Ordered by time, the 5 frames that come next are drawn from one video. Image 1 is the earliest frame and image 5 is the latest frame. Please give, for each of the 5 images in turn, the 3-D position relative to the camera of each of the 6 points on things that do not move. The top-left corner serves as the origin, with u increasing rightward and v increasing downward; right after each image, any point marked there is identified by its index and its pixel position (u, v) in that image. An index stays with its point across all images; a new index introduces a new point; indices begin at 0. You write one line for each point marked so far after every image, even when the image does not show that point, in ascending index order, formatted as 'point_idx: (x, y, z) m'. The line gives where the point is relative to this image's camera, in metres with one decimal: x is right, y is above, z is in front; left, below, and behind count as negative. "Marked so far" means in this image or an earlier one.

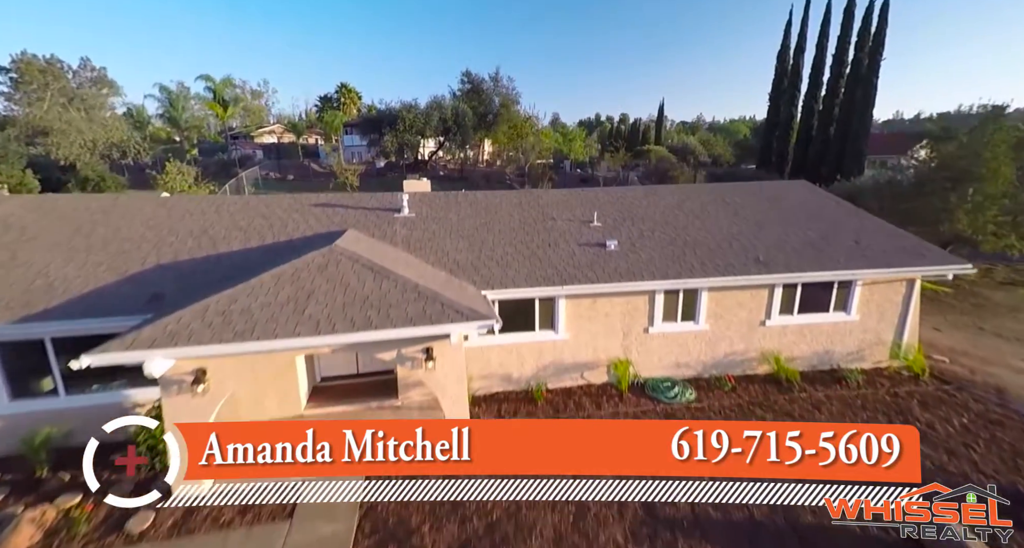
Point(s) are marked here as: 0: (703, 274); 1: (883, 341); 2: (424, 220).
0: (+3.2, 0.0, +7.5) m
1: (+7.1, -1.3, +8.5) m
2: (-1.8, +1.1, +9.0) m
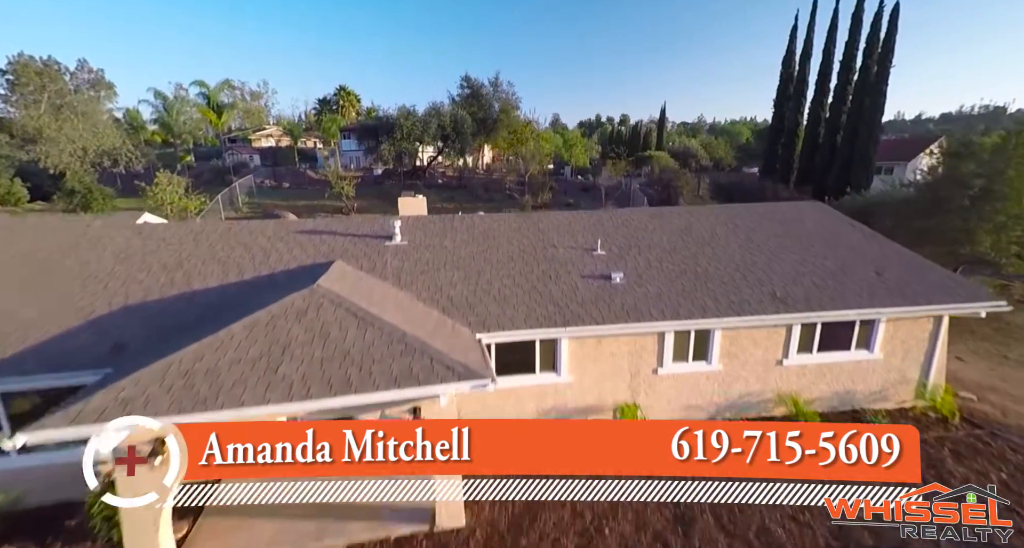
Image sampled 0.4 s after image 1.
0: (+3.2, -0.6, +6.9) m
1: (+7.1, -1.9, +7.9) m
2: (-1.8, +0.5, +8.4) m
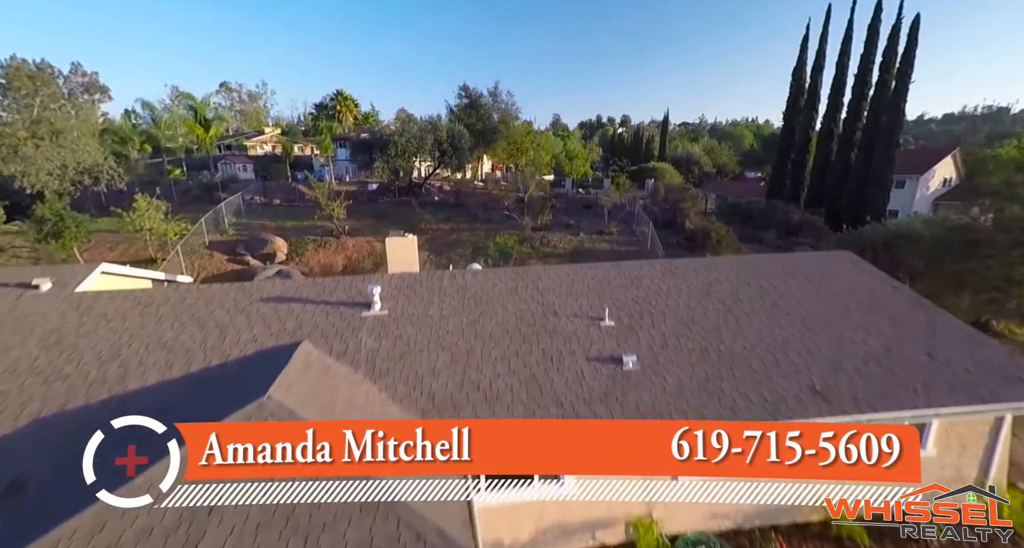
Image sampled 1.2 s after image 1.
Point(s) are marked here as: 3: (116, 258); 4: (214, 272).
0: (+3.1, -1.9, +5.9) m
1: (+7.0, -3.2, +6.9) m
2: (-1.9, -0.8, +7.3) m
3: (-17.0, +0.7, +18.9) m
4: (-12.8, +0.1, +19.0) m
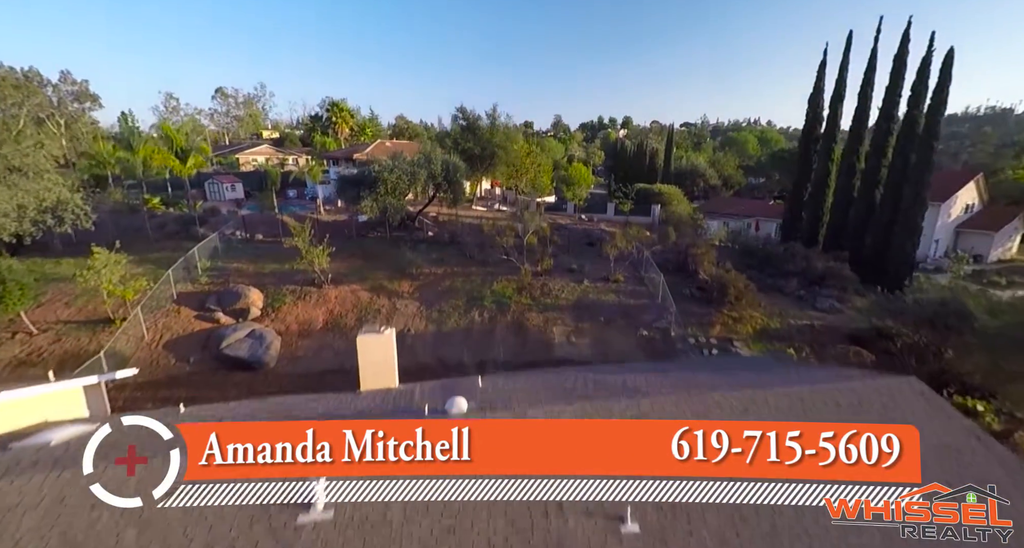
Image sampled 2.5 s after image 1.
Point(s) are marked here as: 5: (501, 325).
0: (+3.0, -4.3, +4.0) m
1: (+6.9, -5.6, +5.0) m
2: (-2.0, -3.2, +5.5) m
3: (-17.1, -1.6, +17.1) m
4: (-12.9, -2.3, +17.2) m
5: (-0.5, -2.0, +17.9) m
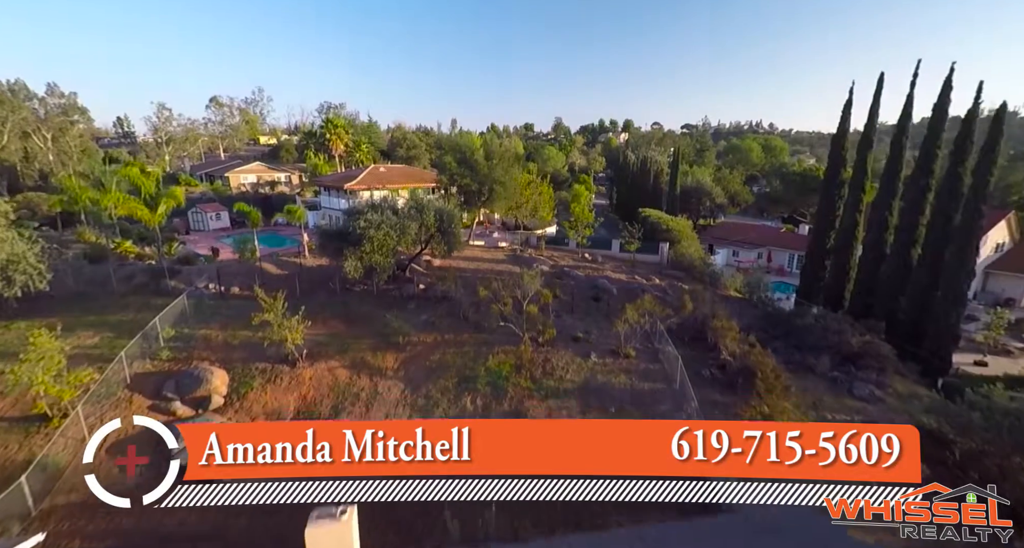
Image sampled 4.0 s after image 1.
0: (+2.9, -7.3, +1.8) m
1: (+6.7, -8.7, +2.8) m
2: (-2.2, -6.2, +3.3) m
3: (-17.2, -4.7, +15.0) m
4: (-13.0, -5.3, +15.0) m
5: (-0.6, -5.1, +15.8) m
